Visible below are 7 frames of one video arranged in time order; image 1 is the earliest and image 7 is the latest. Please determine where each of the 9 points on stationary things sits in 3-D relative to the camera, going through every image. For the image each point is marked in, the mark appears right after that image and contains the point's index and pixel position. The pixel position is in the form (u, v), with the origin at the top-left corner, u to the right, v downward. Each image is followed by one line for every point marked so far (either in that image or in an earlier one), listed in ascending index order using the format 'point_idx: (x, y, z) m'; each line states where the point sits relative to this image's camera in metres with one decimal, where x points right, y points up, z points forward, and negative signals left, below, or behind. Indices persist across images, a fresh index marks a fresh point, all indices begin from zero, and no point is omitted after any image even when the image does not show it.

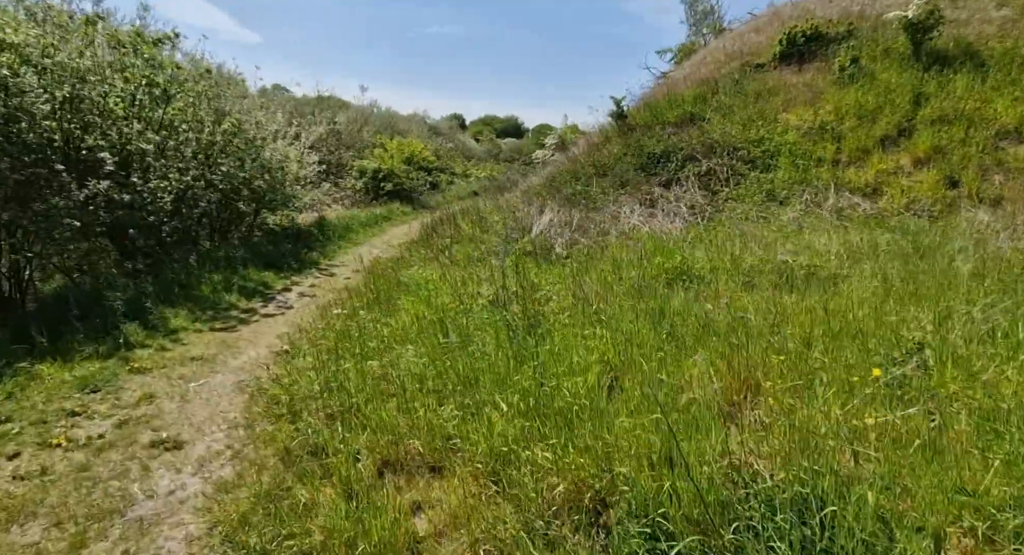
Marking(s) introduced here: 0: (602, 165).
0: (+2.0, +2.5, +12.5) m
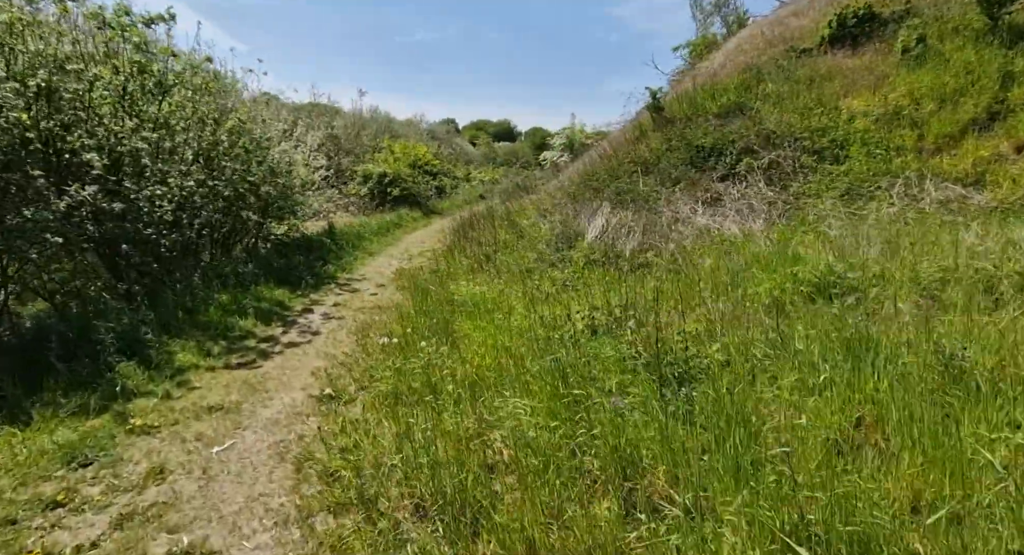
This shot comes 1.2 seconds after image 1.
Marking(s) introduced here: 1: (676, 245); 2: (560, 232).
0: (+2.7, +2.3, +11.4) m
1: (+2.0, +0.4, +7.0) m
2: (+0.8, +0.7, +8.7) m
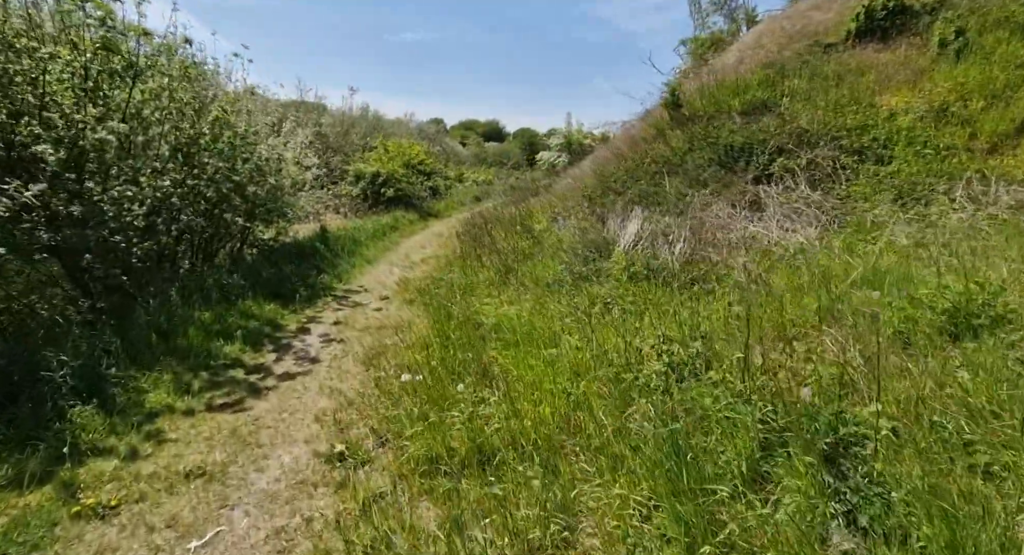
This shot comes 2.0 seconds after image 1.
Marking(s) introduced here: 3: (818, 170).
0: (+2.9, +2.2, +10.5) m
1: (+2.4, +0.3, +6.1) m
2: (+1.0, +0.5, +7.8) m
3: (+4.9, +1.7, +9.1) m
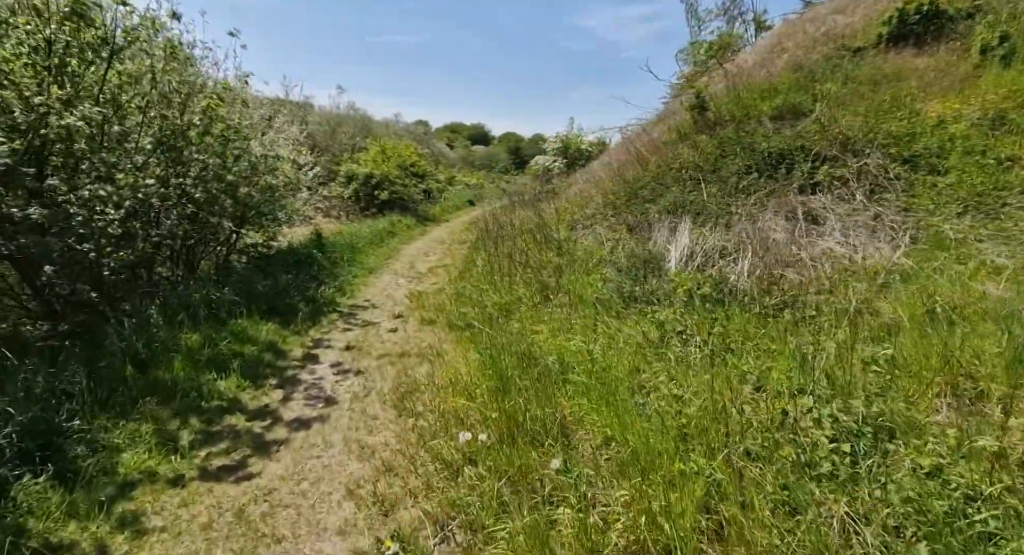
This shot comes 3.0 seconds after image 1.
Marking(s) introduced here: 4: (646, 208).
0: (+3.2, +1.9, +9.8) m
1: (+2.8, 0.0, +5.3) m
2: (+1.4, +0.3, +6.9) m
3: (+5.3, +1.5, +8.3) m
4: (+2.1, +1.1, +9.0) m
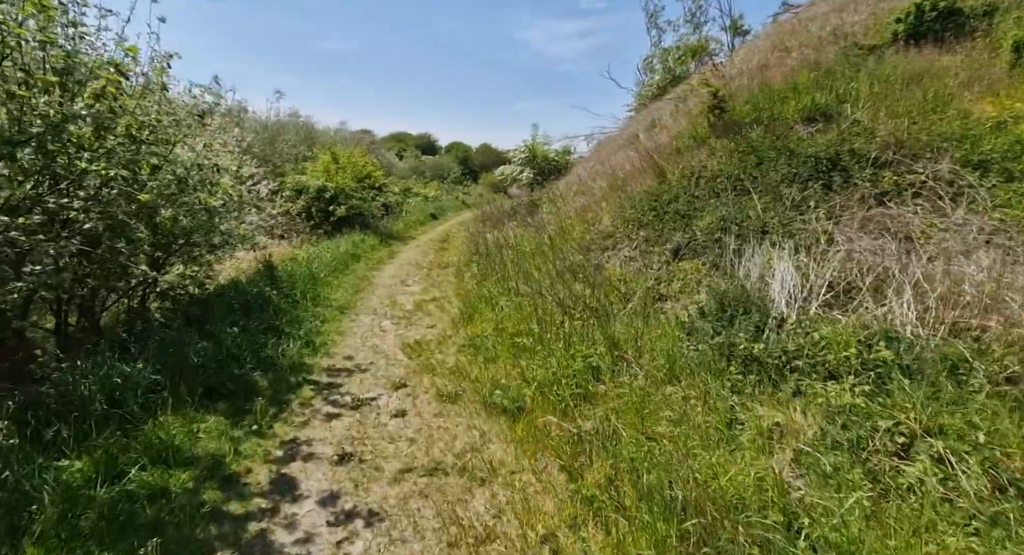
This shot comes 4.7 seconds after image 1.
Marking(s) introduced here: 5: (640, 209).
0: (+3.3, +1.5, +8.2) m
1: (+3.3, -0.3, +3.7) m
2: (+1.8, -0.1, +5.2) m
3: (+5.5, +1.1, +7.0) m
4: (+2.3, +0.7, +7.3) m
5: (+1.9, +1.0, +8.5) m
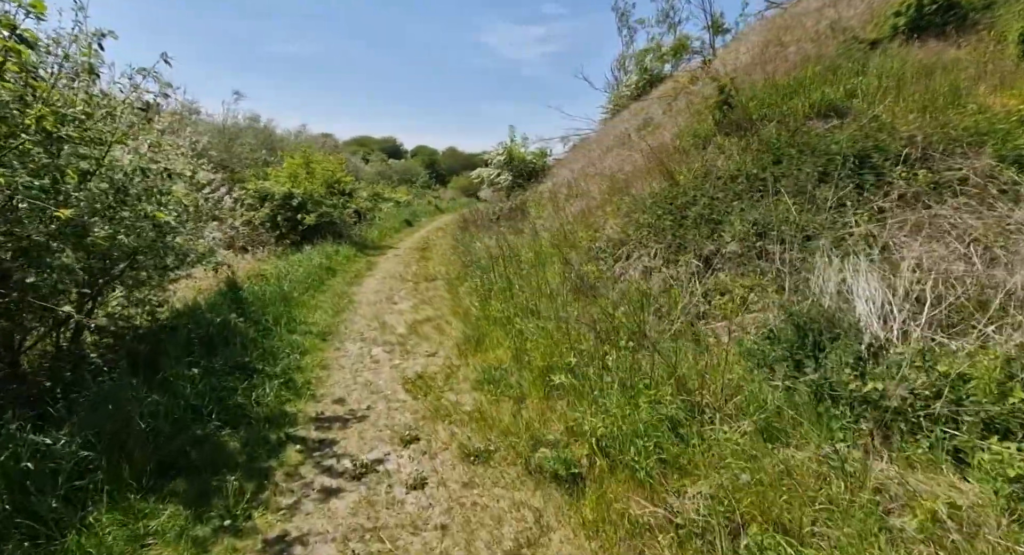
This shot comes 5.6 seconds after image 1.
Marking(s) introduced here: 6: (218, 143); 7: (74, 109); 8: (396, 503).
0: (+3.3, +1.4, +7.5) m
1: (+3.7, -0.4, +3.0) m
2: (+2.0, -0.3, +4.4) m
3: (+5.6, +1.0, +6.5) m
4: (+2.4, +0.5, +6.6) m
5: (+1.9, +0.9, +7.7) m
6: (-9.1, +4.2, +17.6) m
7: (-3.1, +1.3, +4.0) m
8: (-0.7, -1.3, +3.2) m
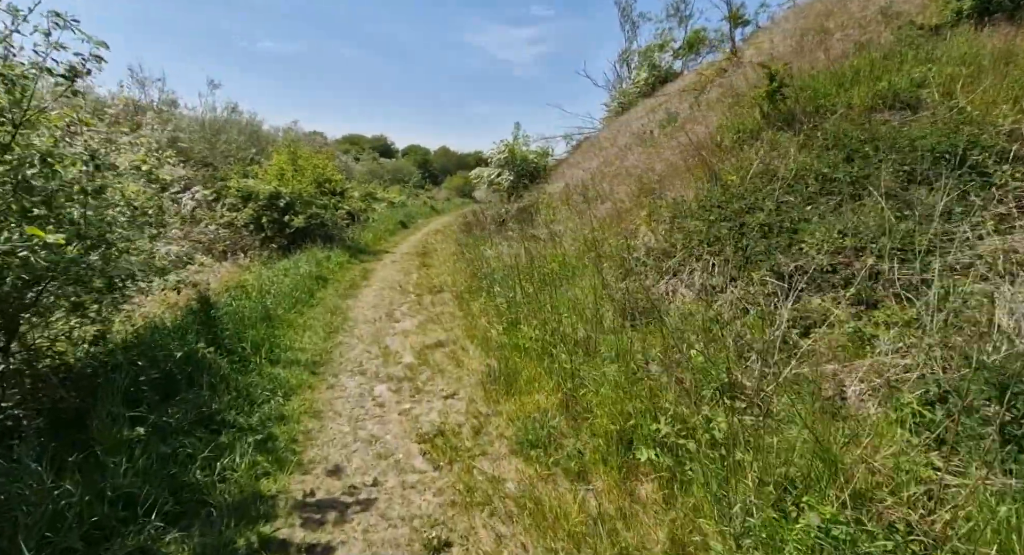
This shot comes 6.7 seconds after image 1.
0: (+3.6, +1.1, +6.4) m
1: (+4.0, -0.6, +1.9) m
2: (+2.4, -0.5, +3.2) m
3: (+5.9, +0.8, +5.4) m
4: (+2.7, +0.3, +5.4) m
5: (+2.2, +0.7, +6.5) m
6: (-9.0, +4.0, +16.2) m
7: (-2.8, +1.1, +2.8) m
8: (-0.3, -1.5, +2.0) m
